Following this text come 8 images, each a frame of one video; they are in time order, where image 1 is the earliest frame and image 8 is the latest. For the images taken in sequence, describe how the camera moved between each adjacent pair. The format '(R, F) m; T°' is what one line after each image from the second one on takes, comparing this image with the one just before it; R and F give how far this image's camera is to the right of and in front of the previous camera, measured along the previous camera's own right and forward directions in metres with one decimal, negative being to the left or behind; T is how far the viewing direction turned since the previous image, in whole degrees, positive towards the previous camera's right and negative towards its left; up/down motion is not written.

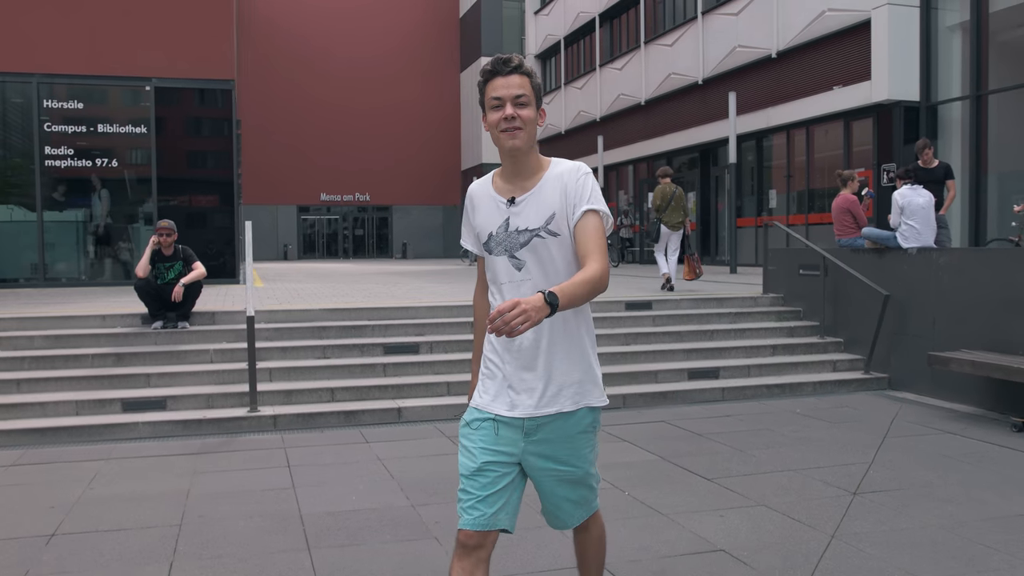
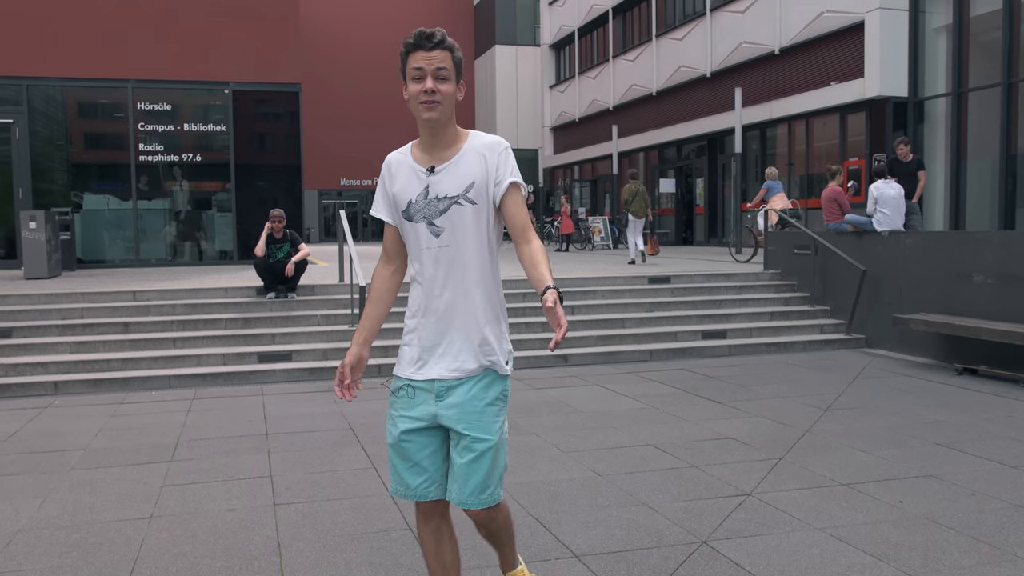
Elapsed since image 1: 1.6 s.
(-0.5, -1.9) m; 0°
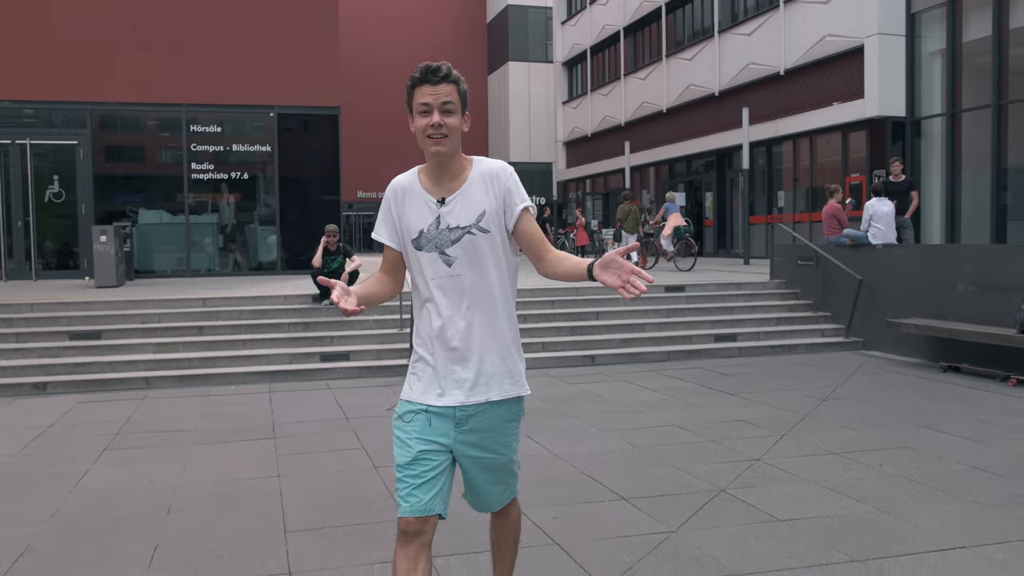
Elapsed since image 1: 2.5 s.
(-0.3, -1.1) m; 0°
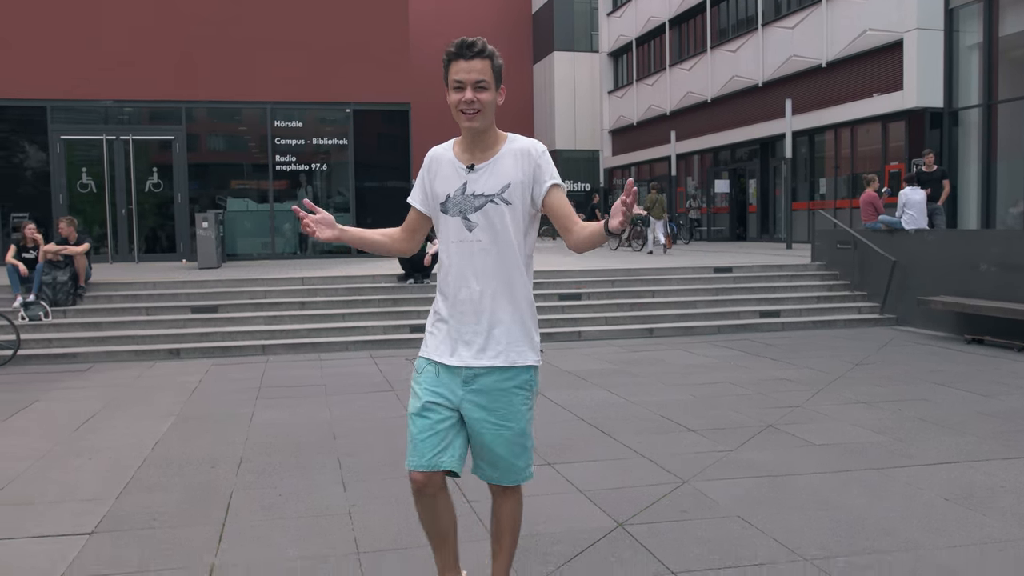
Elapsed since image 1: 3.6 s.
(-0.4, -1.3) m; -3°
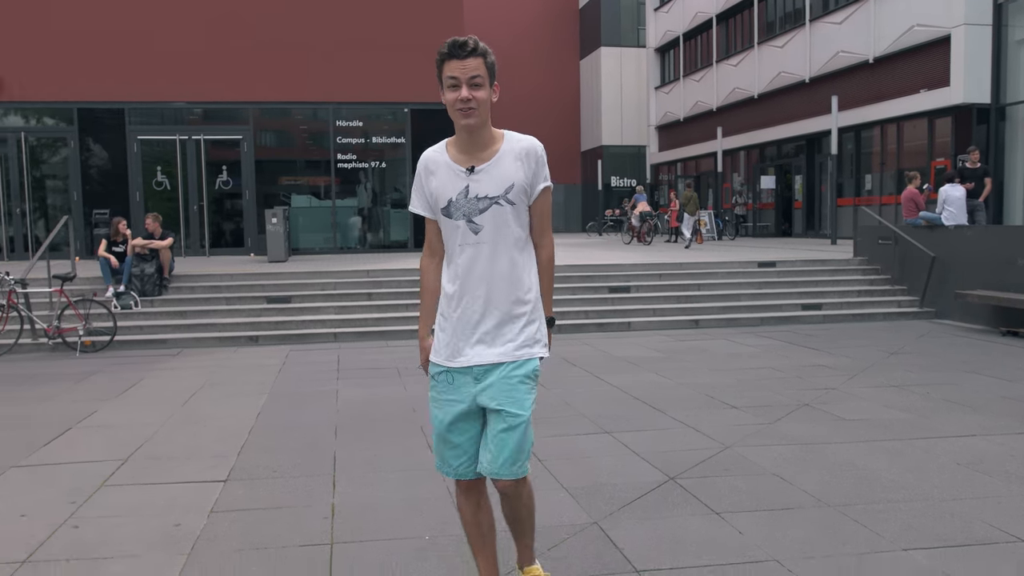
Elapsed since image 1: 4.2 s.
(-0.1, -0.8) m; -3°
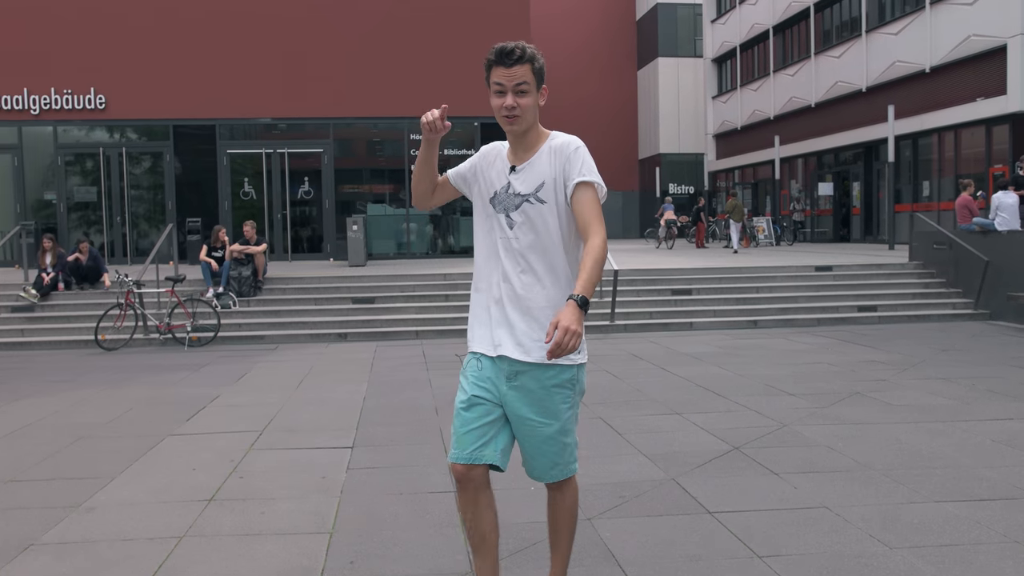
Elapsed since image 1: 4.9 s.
(-0.2, -0.9) m; -4°
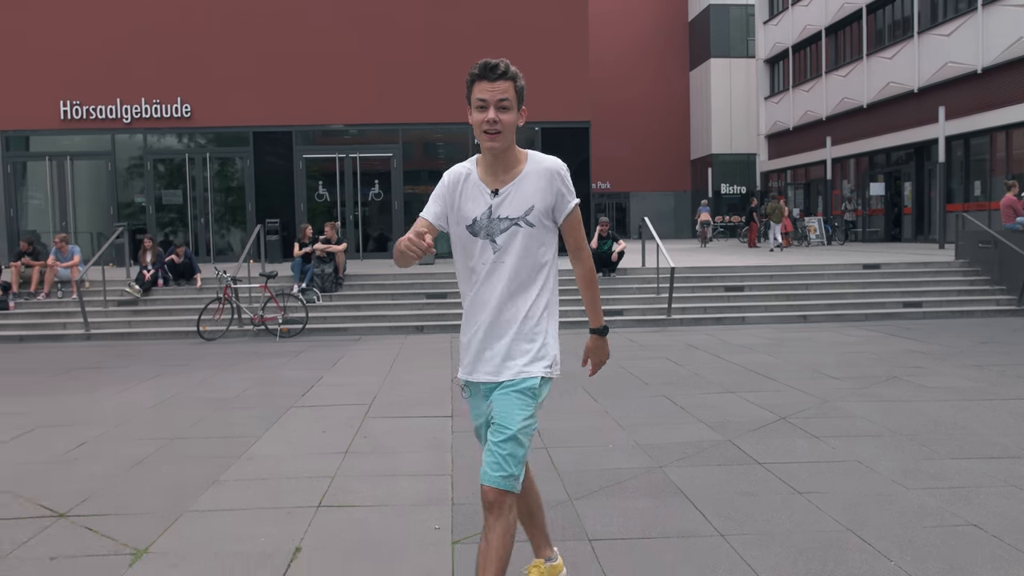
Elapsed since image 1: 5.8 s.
(-0.2, -1.0) m; -3°
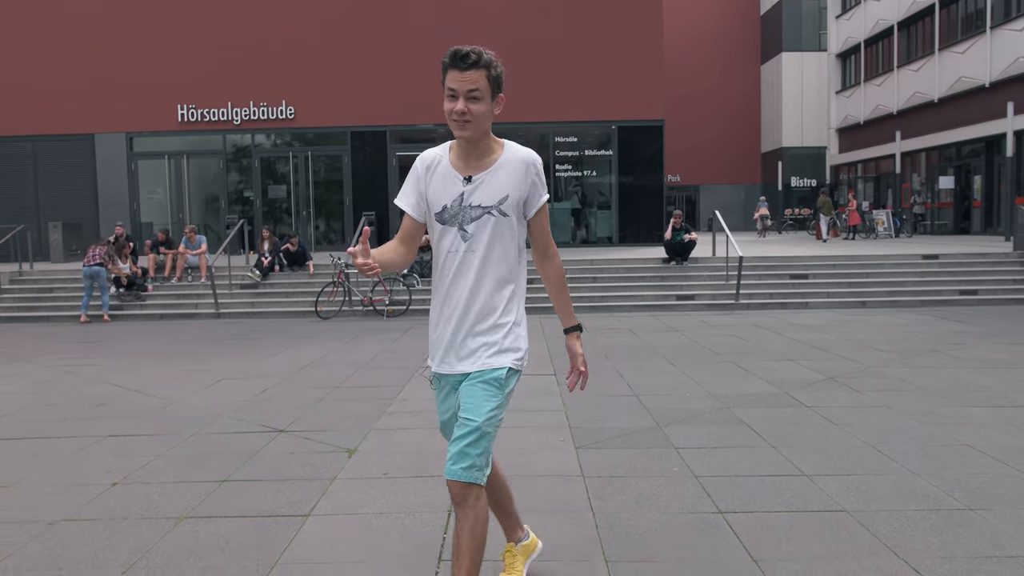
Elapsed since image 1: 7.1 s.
(-0.3, -1.6) m; -4°
